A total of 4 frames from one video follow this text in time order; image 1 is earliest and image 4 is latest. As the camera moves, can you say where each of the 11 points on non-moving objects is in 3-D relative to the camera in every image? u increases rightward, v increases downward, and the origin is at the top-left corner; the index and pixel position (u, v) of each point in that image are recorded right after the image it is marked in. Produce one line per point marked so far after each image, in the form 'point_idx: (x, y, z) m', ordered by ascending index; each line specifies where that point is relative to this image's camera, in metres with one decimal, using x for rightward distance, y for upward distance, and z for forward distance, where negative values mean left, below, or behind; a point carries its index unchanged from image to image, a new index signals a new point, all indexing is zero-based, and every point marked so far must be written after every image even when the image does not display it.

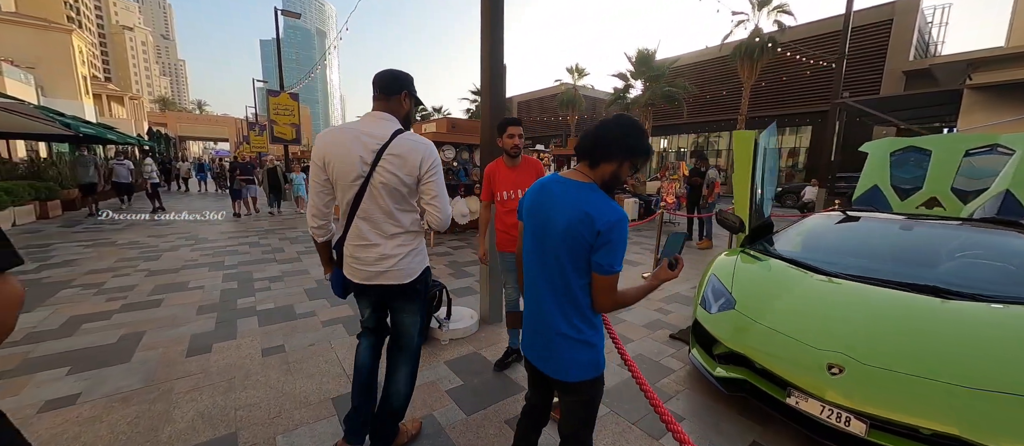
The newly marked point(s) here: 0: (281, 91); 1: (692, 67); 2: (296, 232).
0: (-9.1, +5.2, +14.4) m
1: (+9.8, +8.6, +20.0) m
2: (-4.6, -0.2, +7.9) m
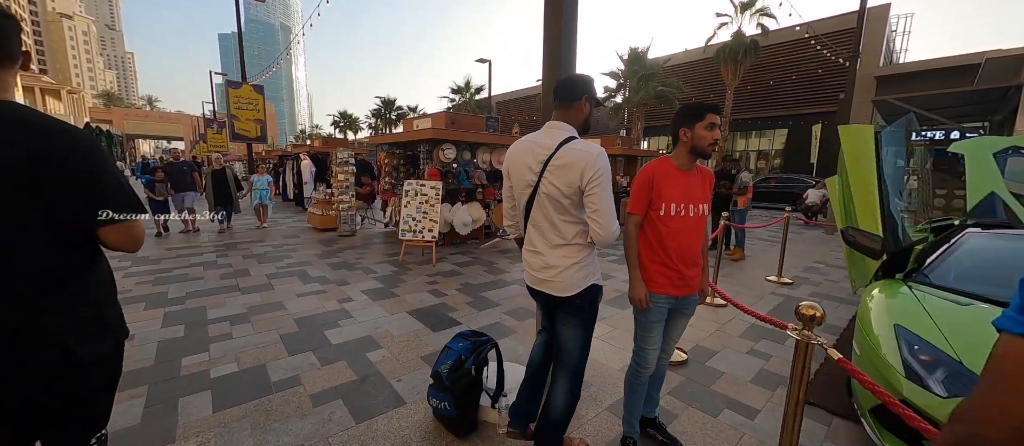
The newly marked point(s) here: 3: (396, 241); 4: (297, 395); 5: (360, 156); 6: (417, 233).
0: (-9.5, +4.9, +12.8) m
1: (+9.0, +8.4, +19.8) m
2: (-4.5, -0.4, +6.6) m
3: (-2.4, -0.4, +7.4) m
4: (-1.4, -1.1, +2.4) m
5: (-4.9, +2.2, +11.7) m
6: (-1.5, -0.2, +5.8) m
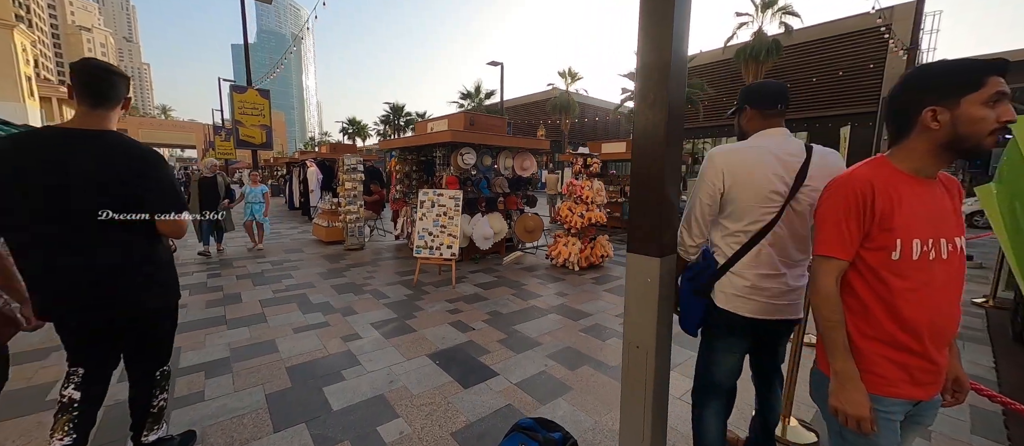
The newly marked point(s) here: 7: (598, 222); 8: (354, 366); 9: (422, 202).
0: (-8.9, +4.6, +12.3) m
1: (+9.7, +8.0, +18.9) m
2: (-4.0, -0.7, +5.9) m
3: (-1.9, -0.6, +6.7) m
4: (-1.0, -1.3, +1.6) m
5: (-4.3, +1.8, +11.0) m
6: (-1.1, -0.4, +5.1) m
7: (+1.4, 0.0, +5.8) m
8: (-1.2, -1.1, +2.9) m
9: (-1.3, +0.3, +5.2) m
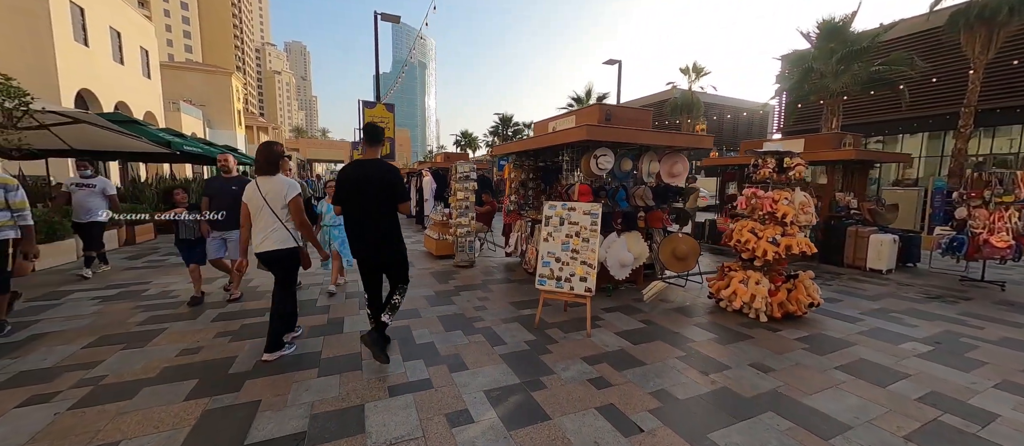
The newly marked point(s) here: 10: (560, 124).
0: (-4.9, +4.3, +13.0) m
1: (+15.0, +7.1, +14.4) m
2: (-2.1, -0.9, +5.4) m
3: (+0.2, -0.9, +5.6) m
4: (-0.4, -1.4, +0.5) m
5: (-0.9, +1.5, +10.5) m
6: (+0.5, -0.6, +3.9) m
7: (+3.1, -0.3, +3.9) m
8: (-0.2, -1.3, +1.8) m
9: (+0.4, +0.1, +4.1) m
10: (+0.8, +1.6, +5.8) m
